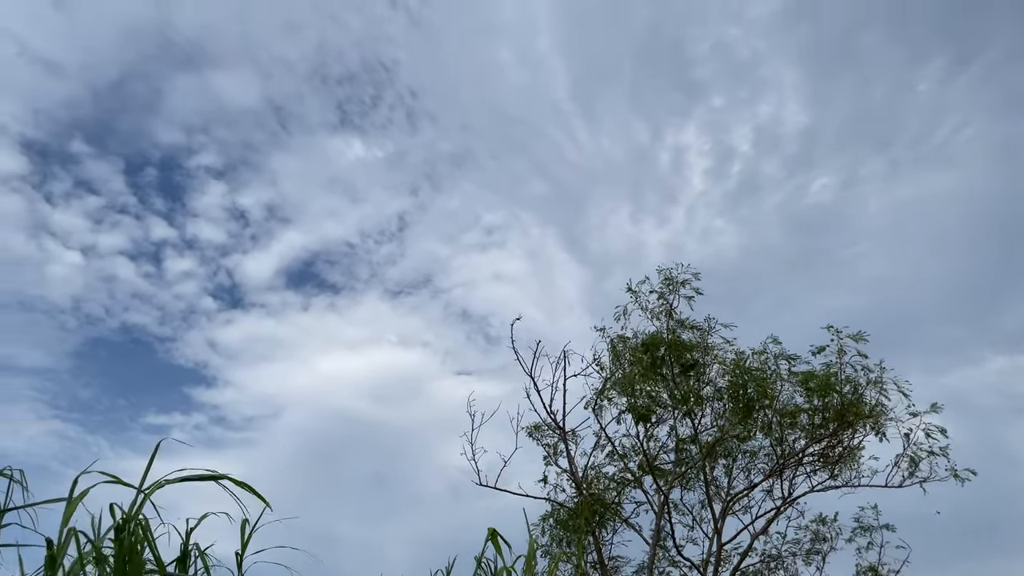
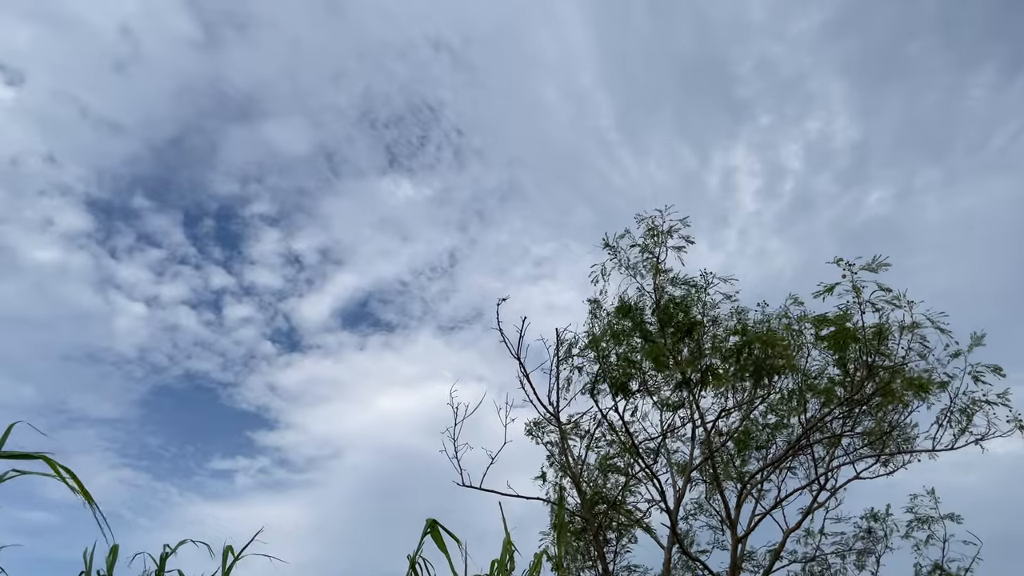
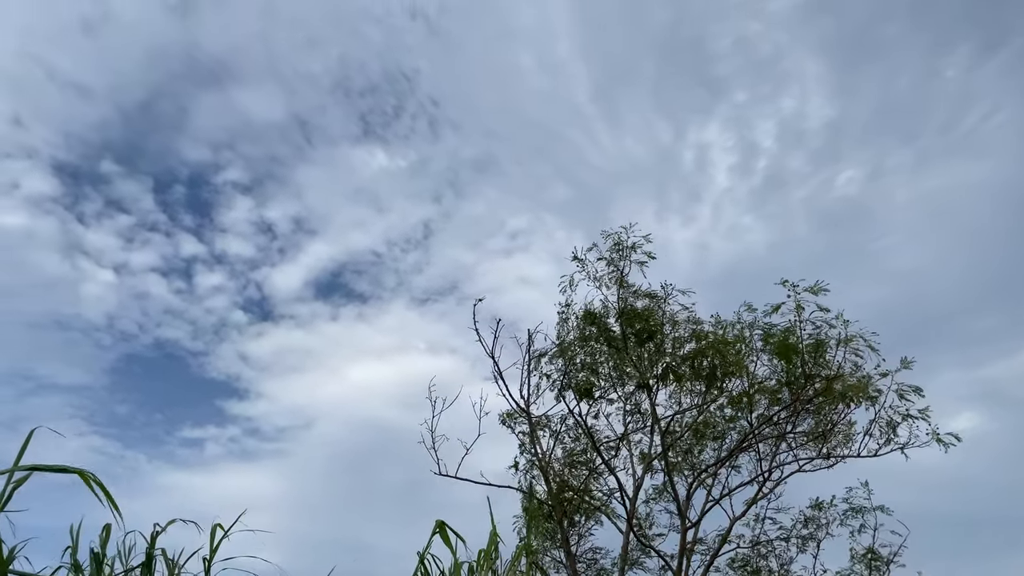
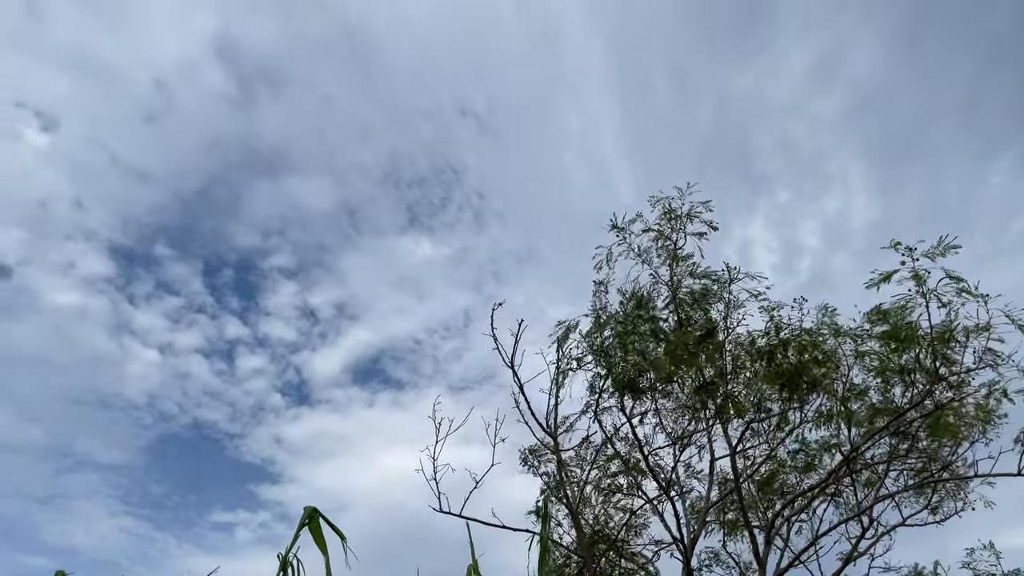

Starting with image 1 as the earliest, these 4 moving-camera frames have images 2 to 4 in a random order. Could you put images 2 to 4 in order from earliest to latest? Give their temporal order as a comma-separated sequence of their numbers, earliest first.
3, 2, 4
